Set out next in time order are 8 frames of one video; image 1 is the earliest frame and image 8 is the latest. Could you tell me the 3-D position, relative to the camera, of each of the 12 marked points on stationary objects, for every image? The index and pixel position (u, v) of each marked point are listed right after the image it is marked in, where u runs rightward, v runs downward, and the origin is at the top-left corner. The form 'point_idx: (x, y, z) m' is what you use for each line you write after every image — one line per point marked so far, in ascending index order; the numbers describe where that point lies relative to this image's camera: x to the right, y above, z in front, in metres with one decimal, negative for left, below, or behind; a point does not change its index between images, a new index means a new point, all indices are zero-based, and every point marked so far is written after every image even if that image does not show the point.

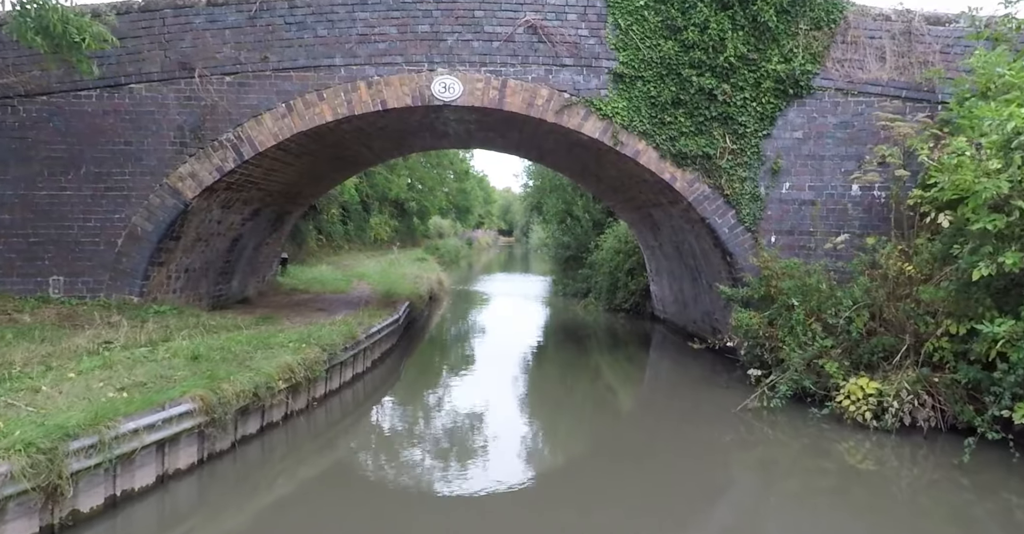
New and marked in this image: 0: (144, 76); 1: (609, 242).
0: (-4.5, +2.3, +7.8) m
1: (+2.1, +0.6, +14.1) m
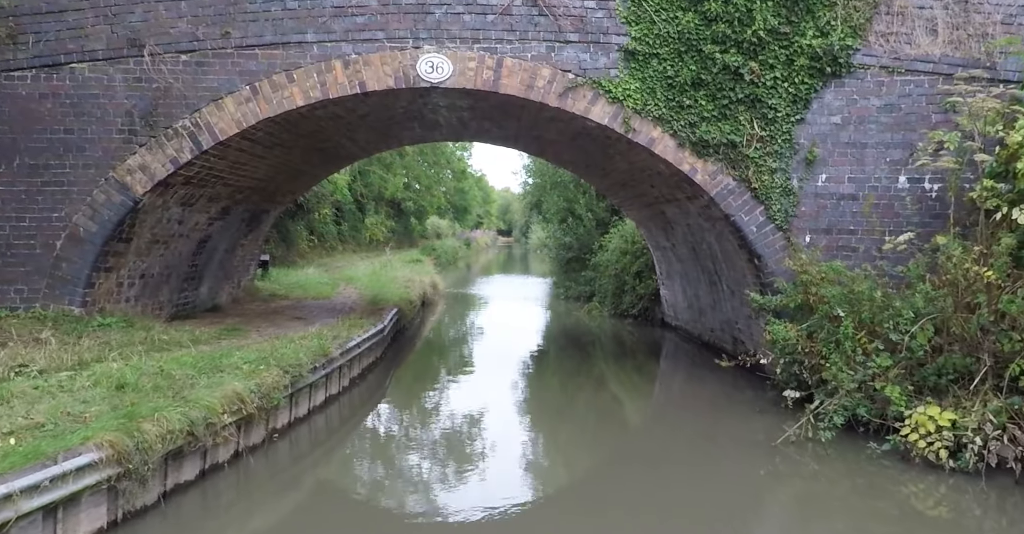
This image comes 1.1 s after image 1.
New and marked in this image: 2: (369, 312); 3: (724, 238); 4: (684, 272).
0: (-4.6, +2.3, +6.8) m
1: (+2.1, +0.5, +13.1) m
2: (-2.3, -0.7, +10.0) m
3: (+2.5, +0.4, +7.5) m
4: (+2.7, -0.1, +9.9) m
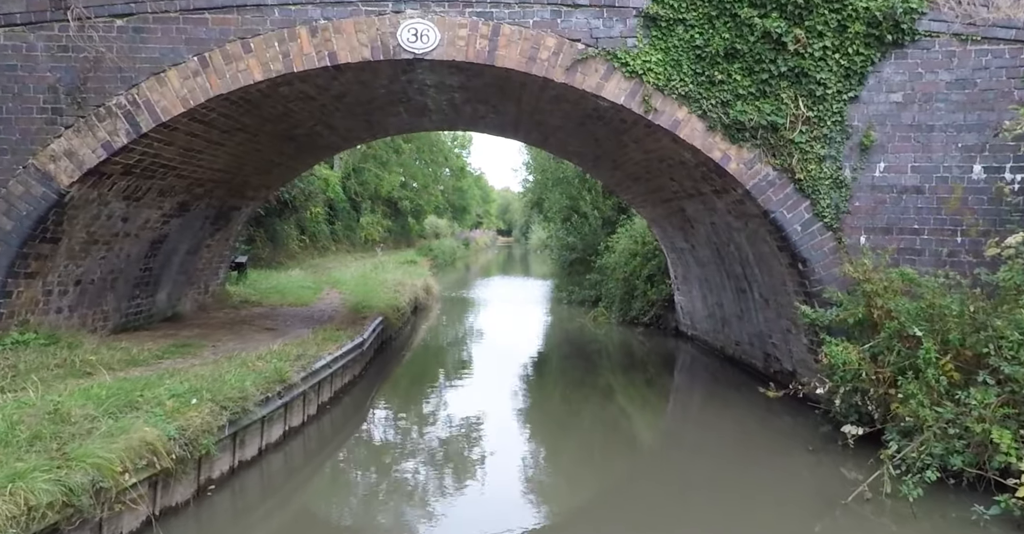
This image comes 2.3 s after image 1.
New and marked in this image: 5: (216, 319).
0: (-4.6, +2.2, +5.7) m
1: (+2.1, +0.5, +12.0) m
2: (-2.3, -0.8, +8.8) m
3: (+2.5, +0.3, +6.4) m
4: (+2.7, -0.1, +8.8) m
5: (-4.1, -0.7, +8.7) m
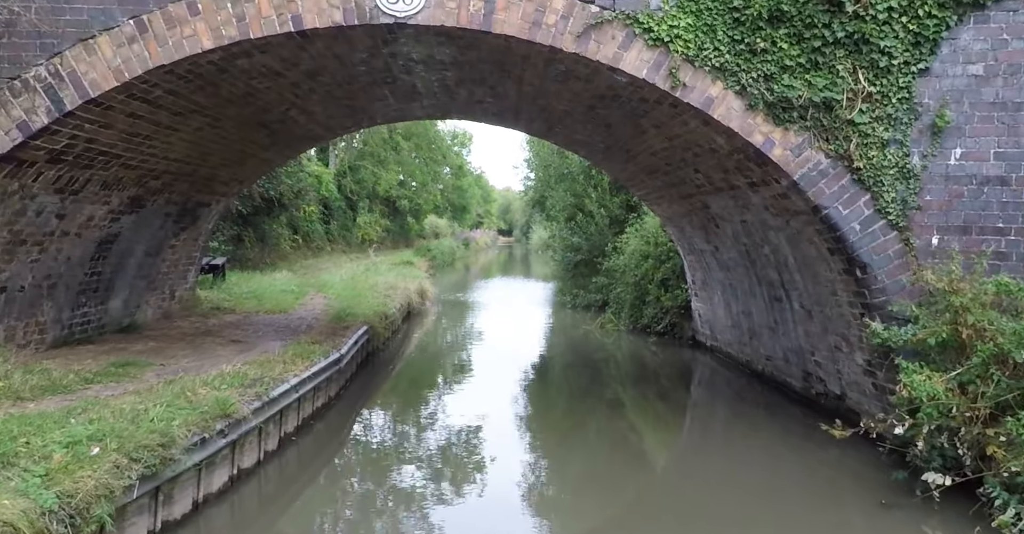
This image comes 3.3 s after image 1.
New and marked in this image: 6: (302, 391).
0: (-4.6, +2.2, +4.7) m
1: (+2.1, +0.4, +11.0) m
2: (-2.3, -0.8, +7.9) m
3: (+2.5, +0.3, +5.4) m
4: (+2.7, -0.2, +7.8) m
5: (-4.0, -0.8, +7.8) m
6: (-1.8, -1.1, +5.6) m
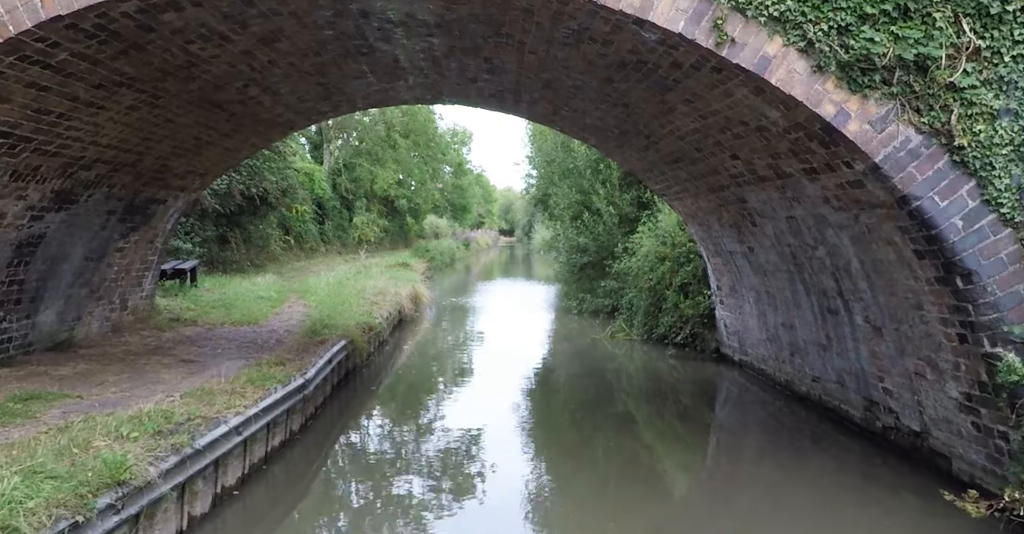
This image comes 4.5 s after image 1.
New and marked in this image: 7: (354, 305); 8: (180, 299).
0: (-4.6, +2.1, +3.6) m
1: (+2.1, +0.4, +9.9) m
2: (-2.3, -0.9, +6.8) m
3: (+2.5, +0.2, +4.3) m
4: (+2.7, -0.2, +6.7) m
5: (-4.0, -0.8, +6.7) m
6: (-1.8, -1.1, +4.5) m
7: (-2.4, -0.6, +9.7) m
8: (-4.7, -0.5, +9.0) m
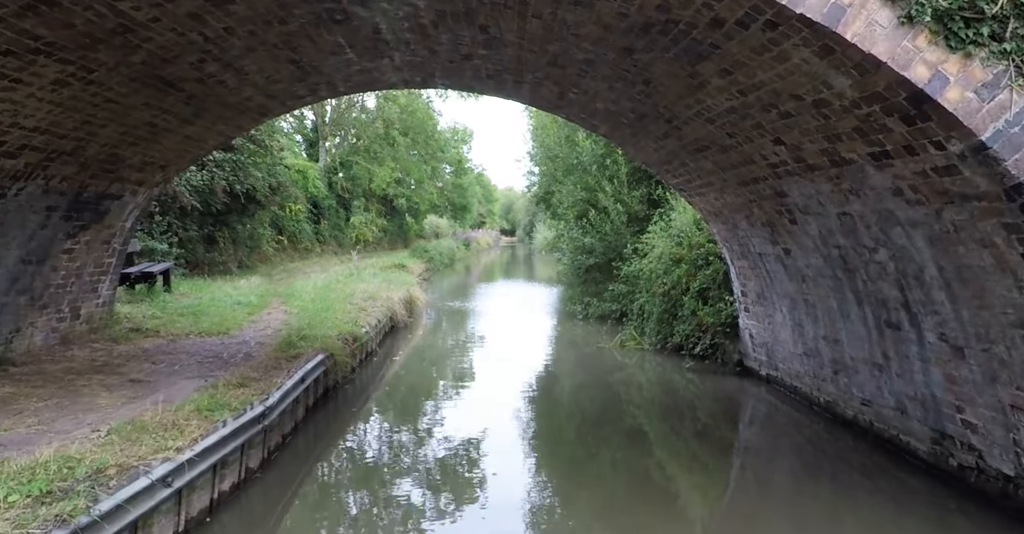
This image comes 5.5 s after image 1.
0: (-4.6, +2.1, +2.8) m
1: (+2.1, +0.3, +9.0) m
2: (-2.3, -0.9, +5.9) m
3: (+2.5, +0.2, +3.4) m
4: (+2.7, -0.3, +5.8) m
5: (-4.0, -0.9, +5.8) m
6: (-1.8, -1.2, +3.6) m
7: (-2.4, -0.6, +8.9) m
8: (-4.7, -0.5, +8.2) m
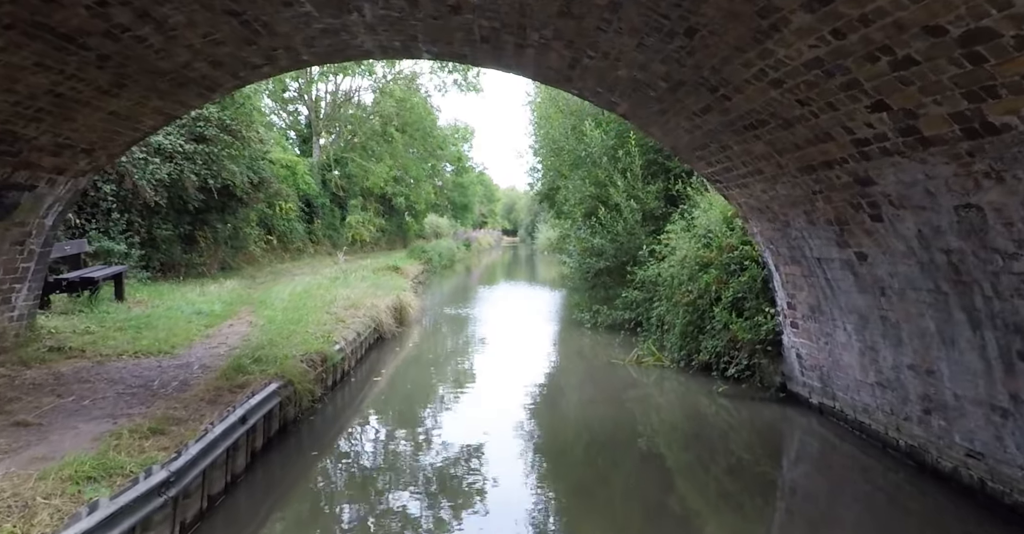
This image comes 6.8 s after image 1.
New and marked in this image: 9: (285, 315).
0: (-4.6, +2.0, +1.6) m
1: (+2.1, +0.3, +7.8) m
2: (-2.3, -1.0, +4.7) m
3: (+2.5, +0.1, +2.2) m
4: (+2.7, -0.3, +4.6) m
5: (-4.0, -0.9, +4.6) m
6: (-1.8, -1.2, +2.4) m
7: (-2.4, -0.7, +7.7) m
8: (-4.7, -0.6, +7.0) m
9: (-2.9, -0.6, +8.1) m
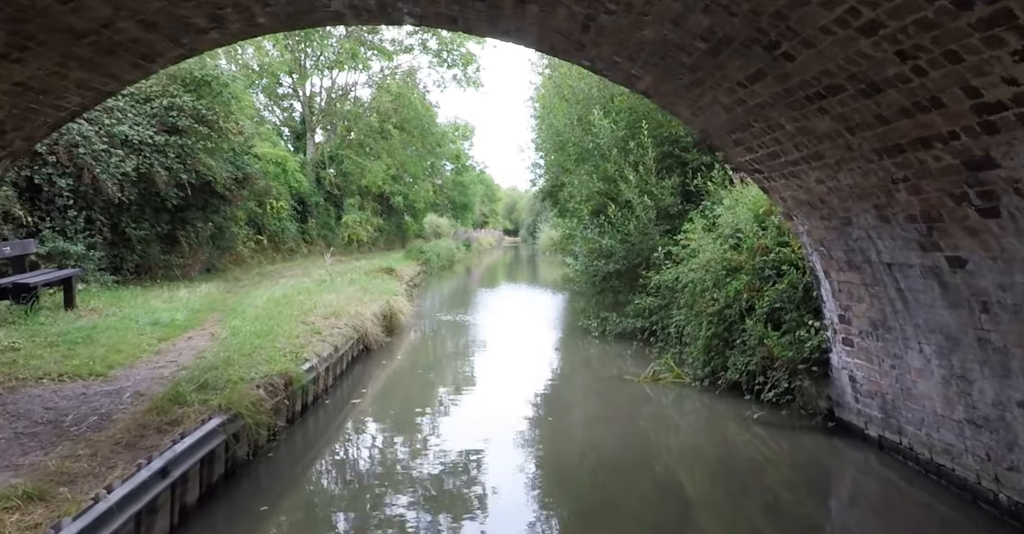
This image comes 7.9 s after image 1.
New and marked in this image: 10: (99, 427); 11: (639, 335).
0: (-4.6, +2.0, +0.6) m
1: (+2.1, +0.2, +6.8) m
2: (-2.3, -1.0, +3.7) m
3: (+2.5, 0.0, +1.2) m
4: (+2.7, -0.4, +3.6) m
5: (-4.0, -1.0, +3.6) m
6: (-1.9, -1.3, +1.4) m
7: (-2.4, -0.7, +6.7) m
8: (-4.7, -0.6, +6.0) m
9: (-2.9, -0.7, +7.2) m
10: (-2.6, -1.0, +4.0) m
11: (+1.9, -1.0, +9.8) m
